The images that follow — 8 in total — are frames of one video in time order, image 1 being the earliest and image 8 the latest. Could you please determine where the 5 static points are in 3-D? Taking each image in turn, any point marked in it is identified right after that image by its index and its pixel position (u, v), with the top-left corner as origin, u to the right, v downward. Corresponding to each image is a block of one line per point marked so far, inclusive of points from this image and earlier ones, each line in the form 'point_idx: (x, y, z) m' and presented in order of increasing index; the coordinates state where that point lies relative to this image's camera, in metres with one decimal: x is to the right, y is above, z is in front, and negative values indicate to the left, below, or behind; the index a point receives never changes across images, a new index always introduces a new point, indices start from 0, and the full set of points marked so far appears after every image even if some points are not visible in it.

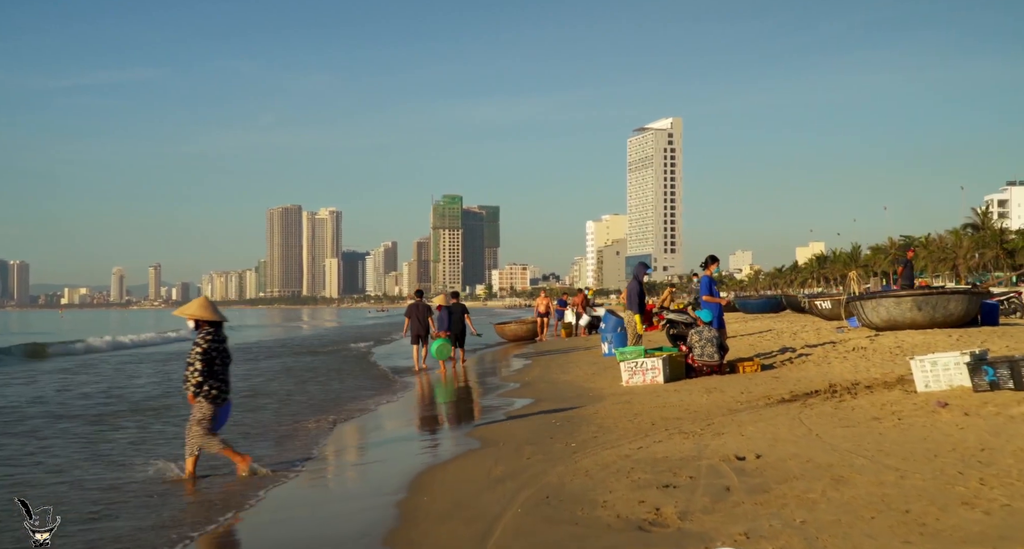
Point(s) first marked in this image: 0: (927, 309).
0: (+8.2, -0.7, +15.5) m
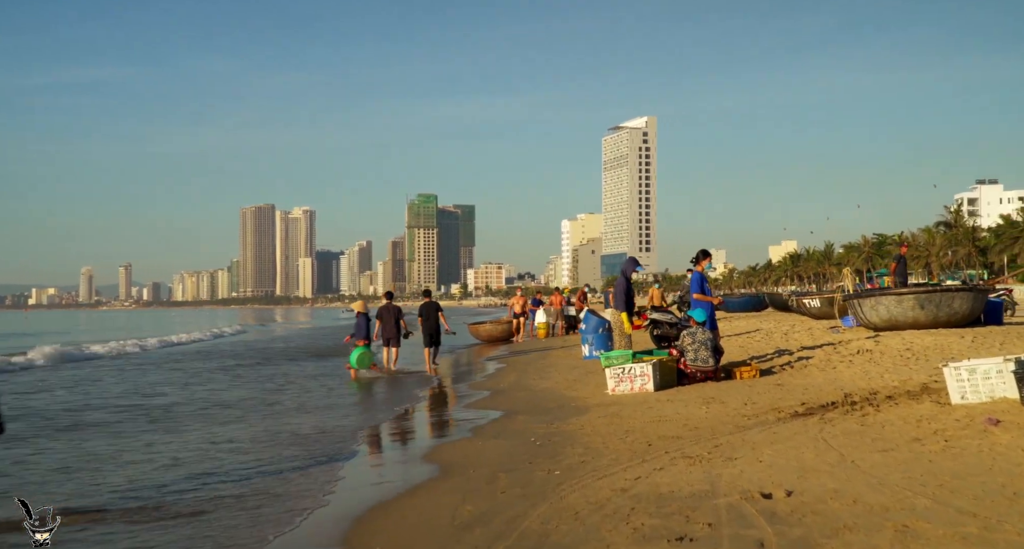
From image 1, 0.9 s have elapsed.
0: (+7.8, -0.6, +14.5) m
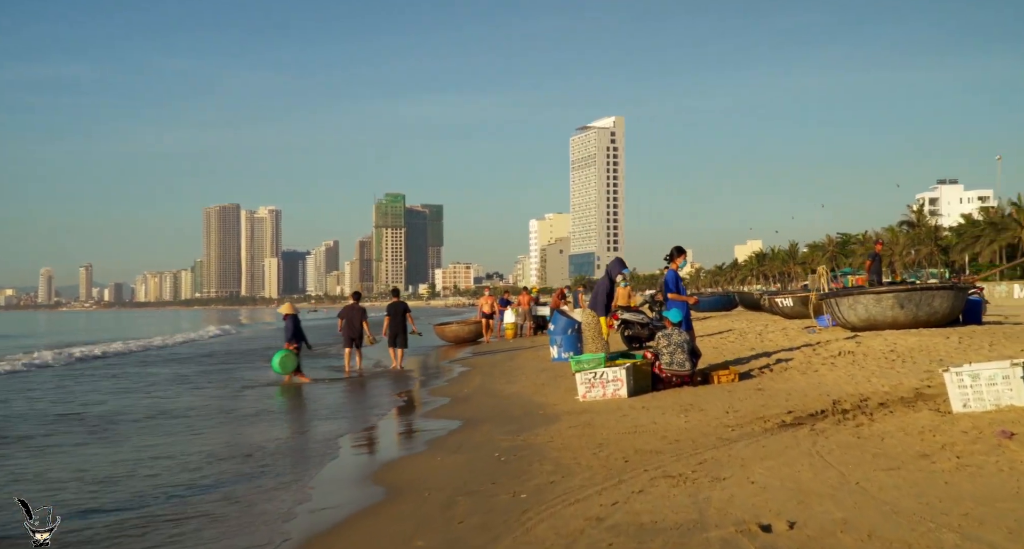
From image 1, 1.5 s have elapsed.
0: (+7.1, -0.6, +14.0) m
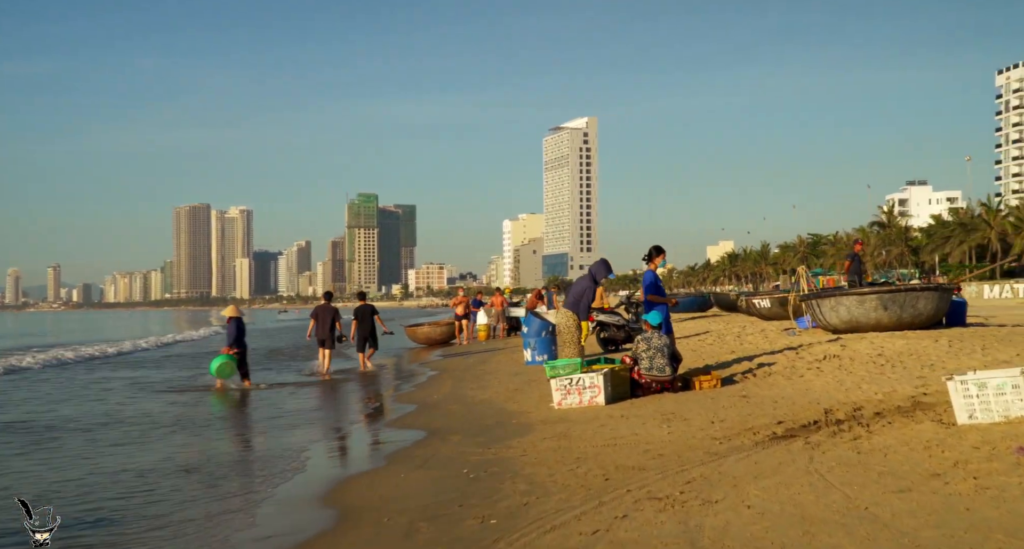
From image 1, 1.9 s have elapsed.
0: (+6.6, -0.6, +13.6) m
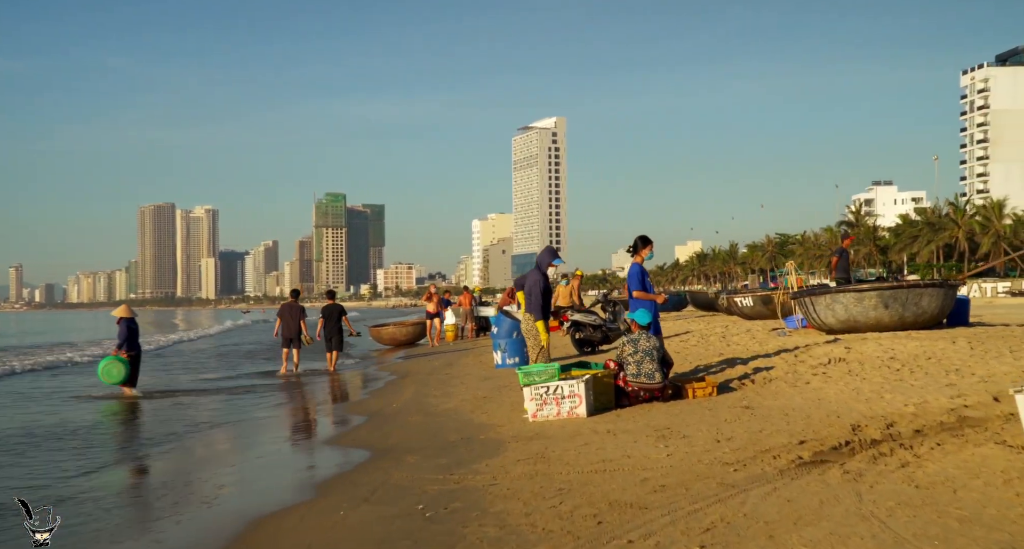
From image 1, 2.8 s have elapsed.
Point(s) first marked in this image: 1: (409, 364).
0: (+6.1, -0.5, +12.5) m
1: (-2.6, -2.3, +19.7) m
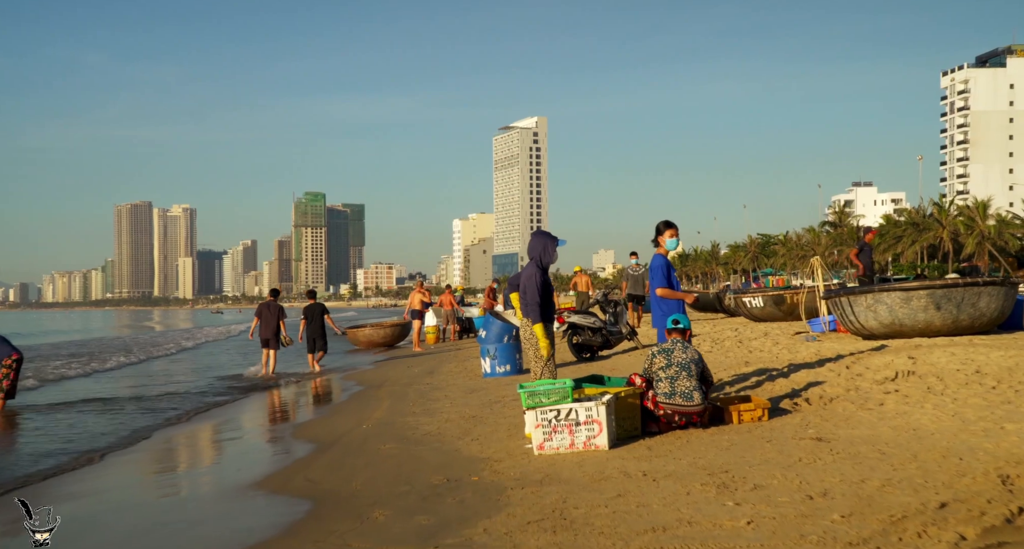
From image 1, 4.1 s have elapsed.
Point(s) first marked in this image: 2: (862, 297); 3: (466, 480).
0: (+6.0, -0.5, +10.8) m
1: (-2.9, -2.2, +17.8) m
2: (+5.1, -0.3, +11.4) m
3: (-0.4, -1.6, +5.9) m
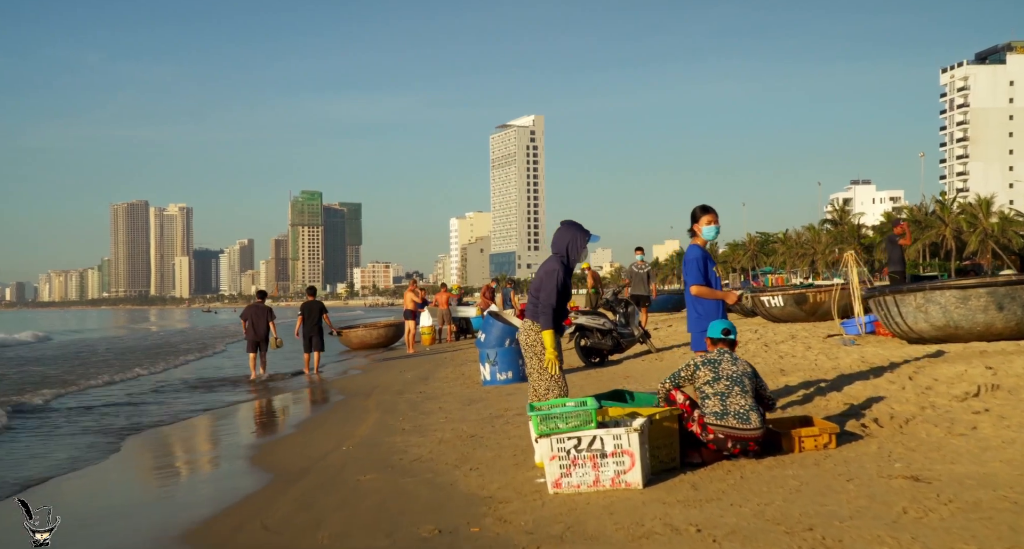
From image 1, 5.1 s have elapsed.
0: (+6.1, -0.4, +9.5) m
1: (-2.9, -2.1, +16.4) m
2: (+5.1, -0.3, +10.0) m
3: (-0.3, -1.6, +4.6) m
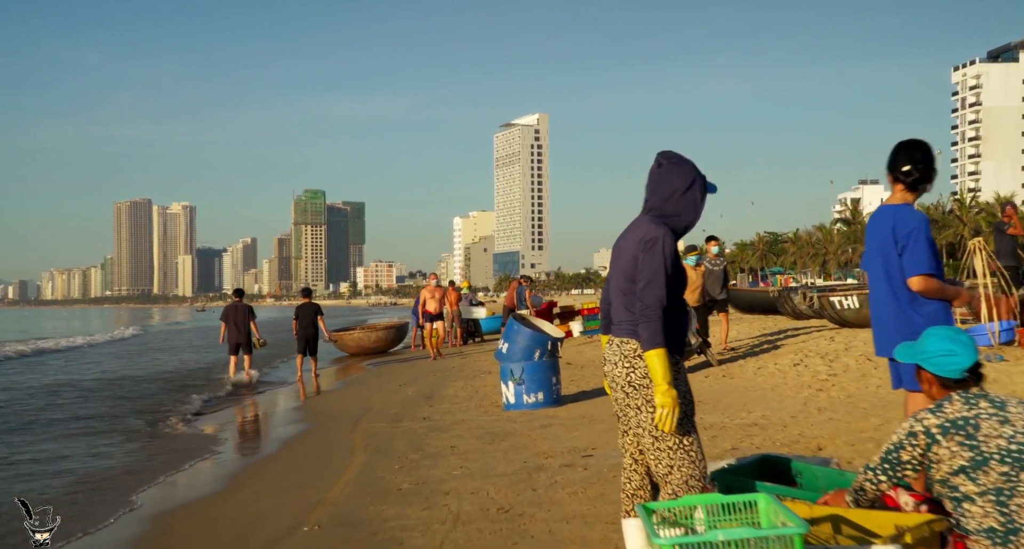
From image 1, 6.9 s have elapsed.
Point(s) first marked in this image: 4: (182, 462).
0: (+6.5, -0.3, +6.6) m
1: (-2.5, -2.0, +13.6) m
2: (+5.5, -0.2, +7.2) m
3: (+0.1, -1.5, +1.8) m
4: (-3.4, -2.0, +7.5) m
